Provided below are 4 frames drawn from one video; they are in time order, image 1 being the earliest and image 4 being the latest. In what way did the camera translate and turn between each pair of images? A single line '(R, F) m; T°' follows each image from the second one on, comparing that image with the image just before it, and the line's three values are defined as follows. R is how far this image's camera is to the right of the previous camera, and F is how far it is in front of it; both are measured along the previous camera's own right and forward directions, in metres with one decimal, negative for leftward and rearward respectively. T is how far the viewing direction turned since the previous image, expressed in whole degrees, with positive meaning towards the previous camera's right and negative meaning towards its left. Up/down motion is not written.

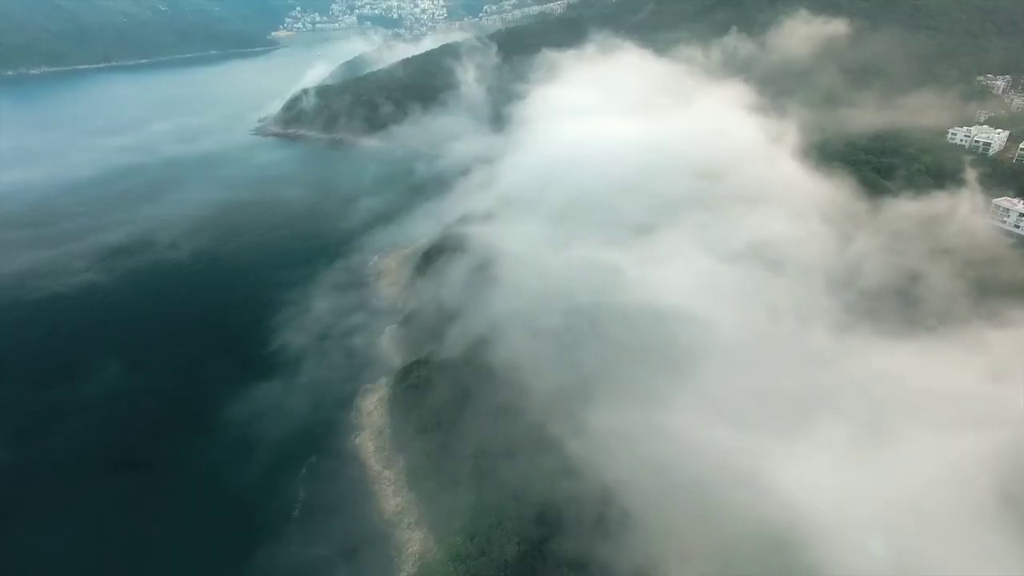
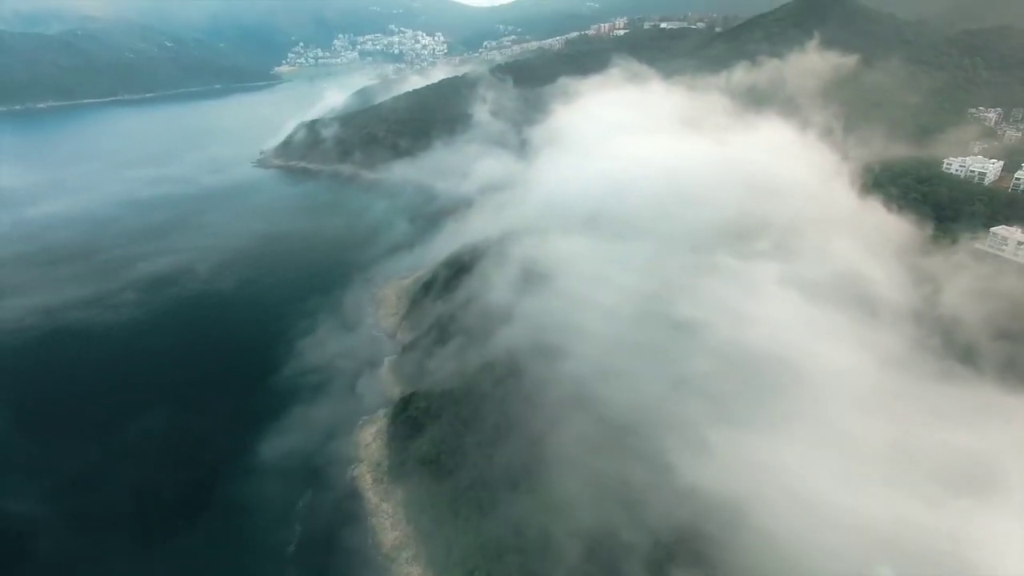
(-1.0, +0.2) m; 0°
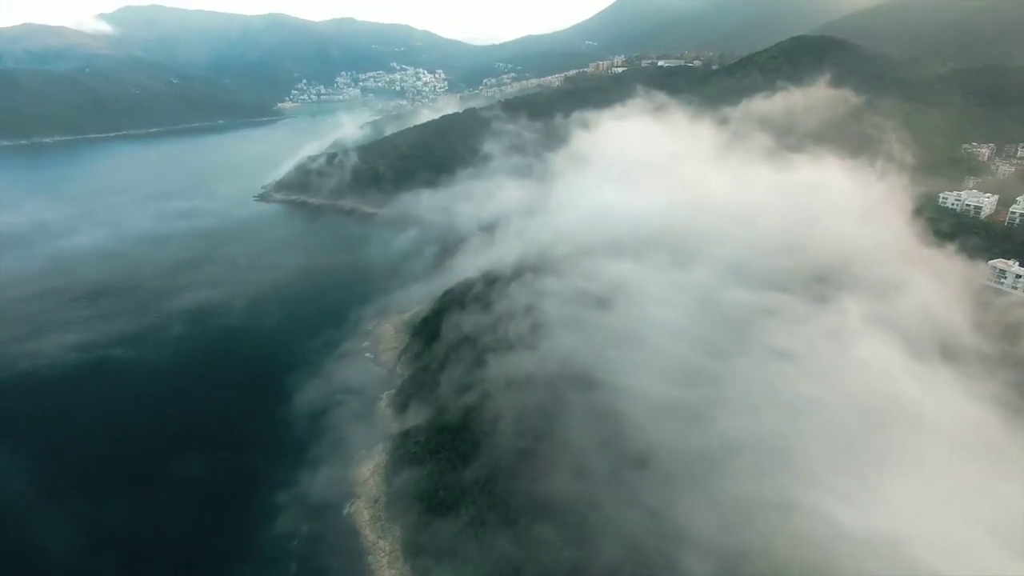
(-1.1, -0.1) m; 0°
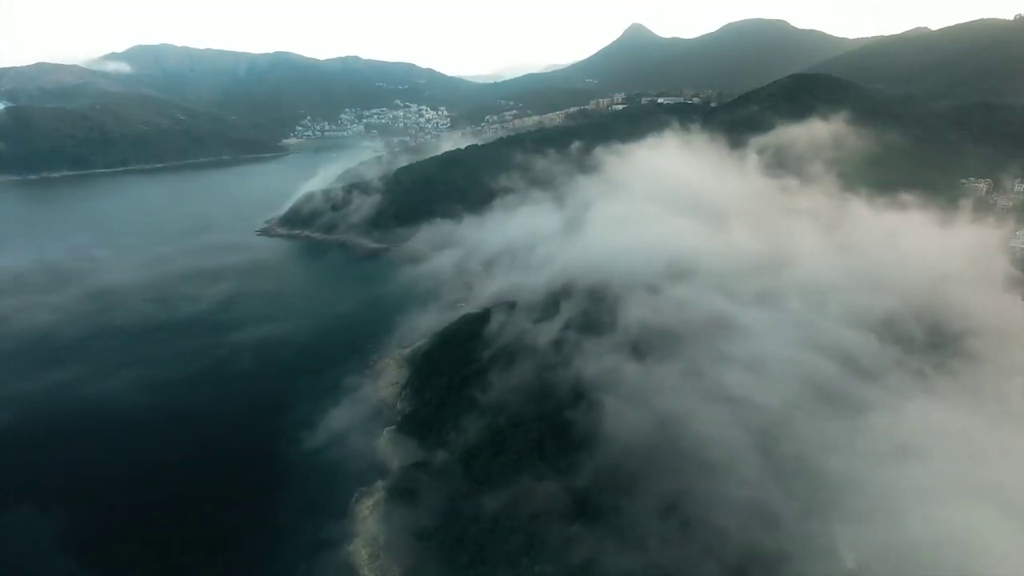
(-2.7, +1.0) m; 0°
